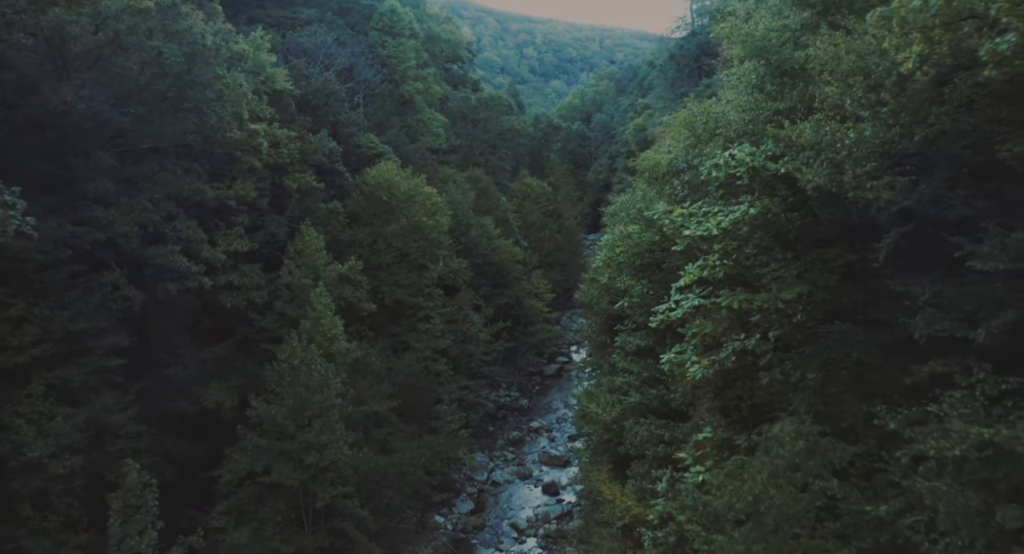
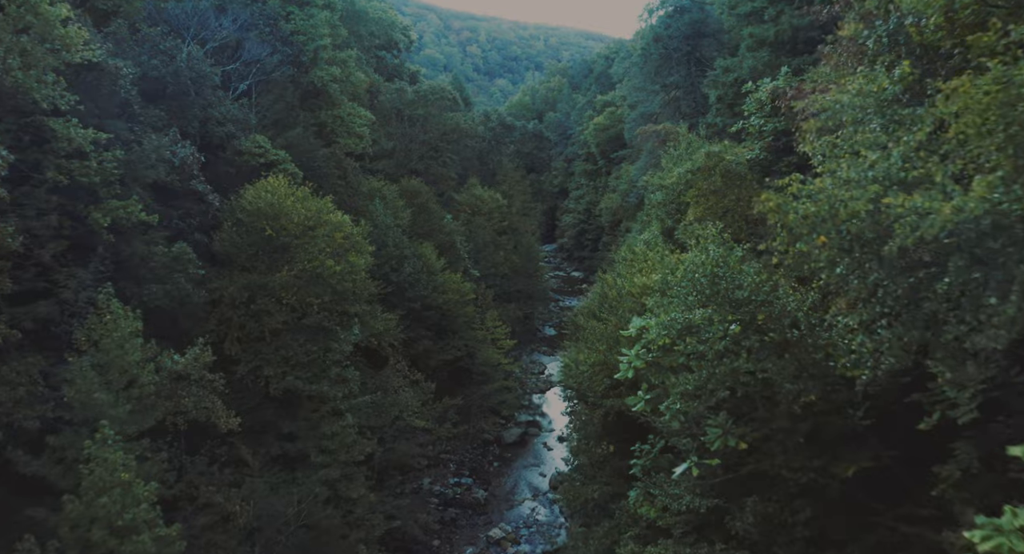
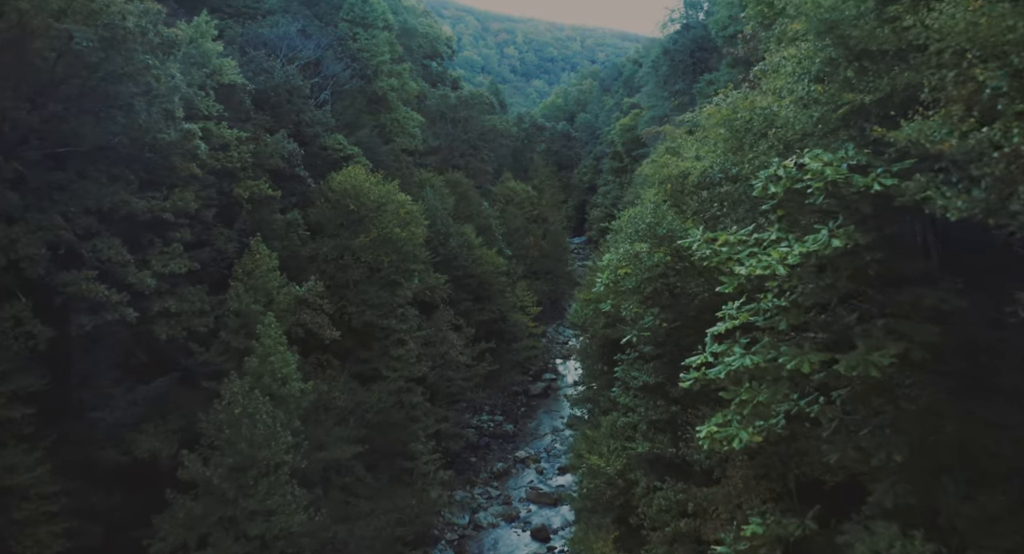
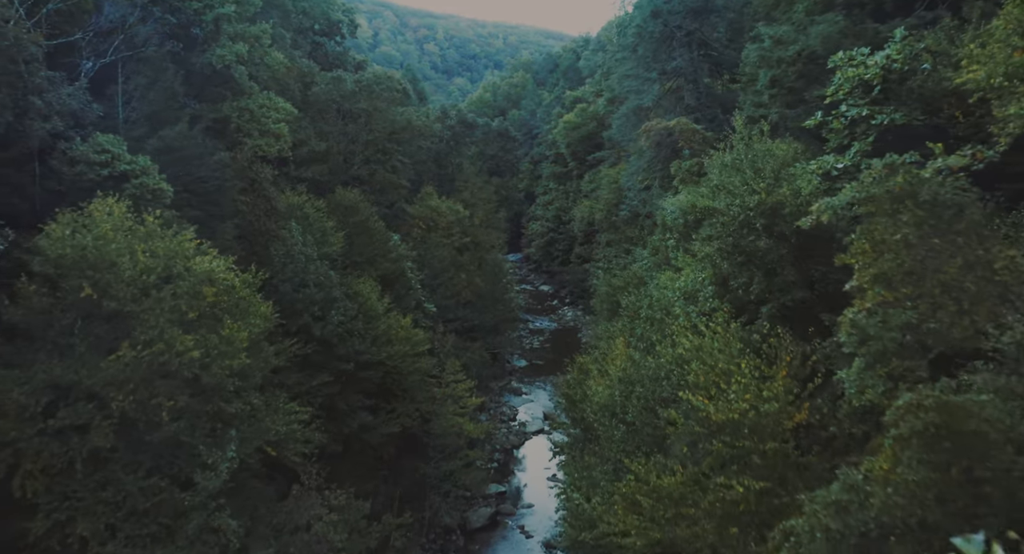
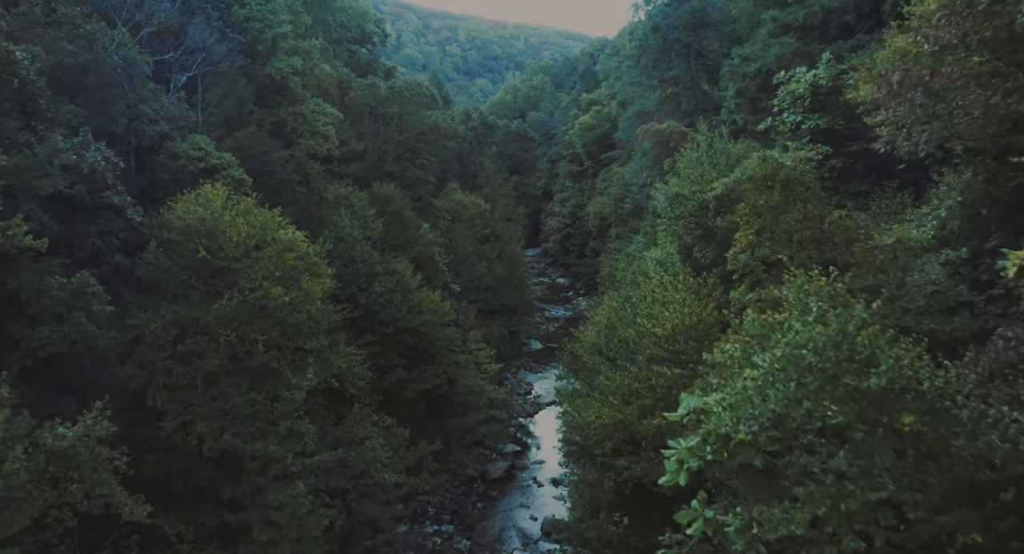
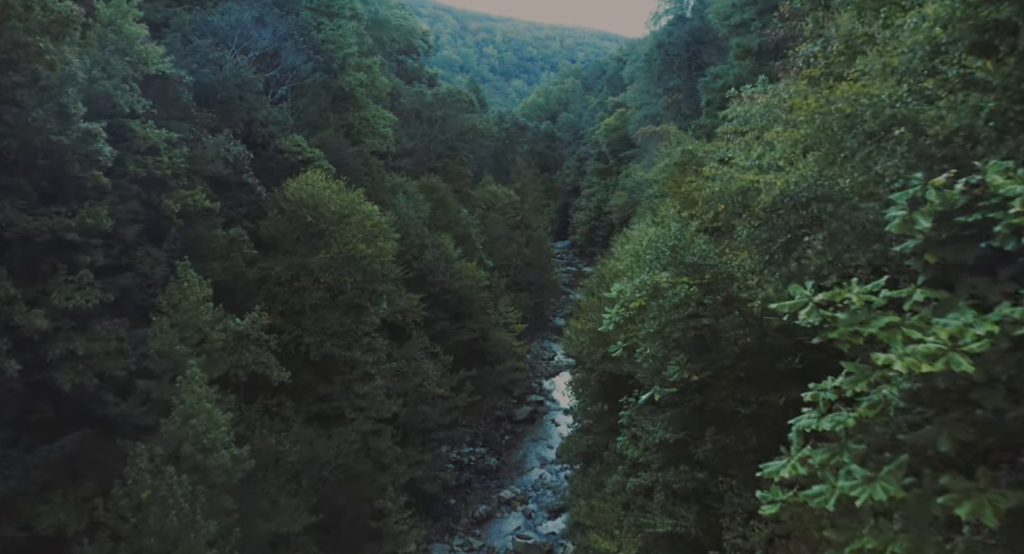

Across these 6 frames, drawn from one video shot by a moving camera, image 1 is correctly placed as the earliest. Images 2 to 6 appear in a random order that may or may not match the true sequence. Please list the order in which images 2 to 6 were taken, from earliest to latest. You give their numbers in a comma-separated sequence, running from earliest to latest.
3, 6, 2, 5, 4
